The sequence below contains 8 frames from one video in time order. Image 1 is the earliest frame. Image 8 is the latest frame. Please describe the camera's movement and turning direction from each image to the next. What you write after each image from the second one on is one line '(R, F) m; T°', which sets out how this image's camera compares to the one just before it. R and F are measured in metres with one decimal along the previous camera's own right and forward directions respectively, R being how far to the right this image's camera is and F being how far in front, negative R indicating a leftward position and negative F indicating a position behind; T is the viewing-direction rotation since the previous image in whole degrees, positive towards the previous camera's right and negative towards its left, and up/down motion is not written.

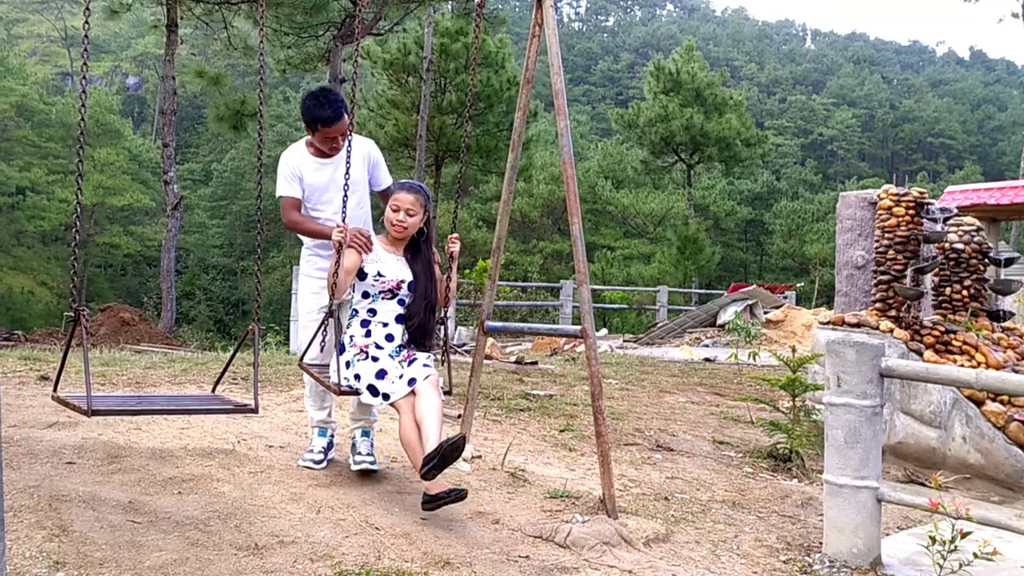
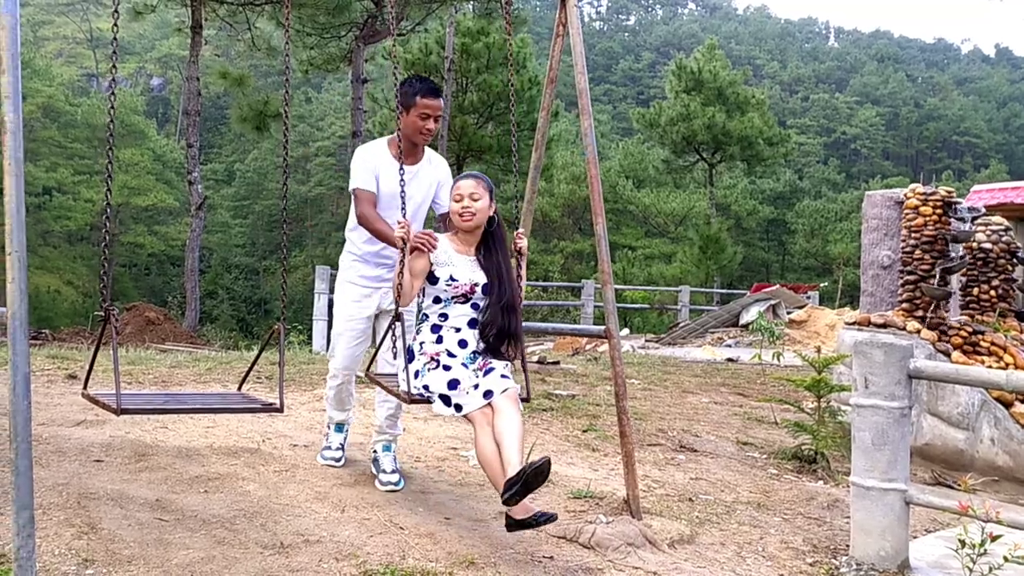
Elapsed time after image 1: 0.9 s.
(0.0, 0.0) m; -1°
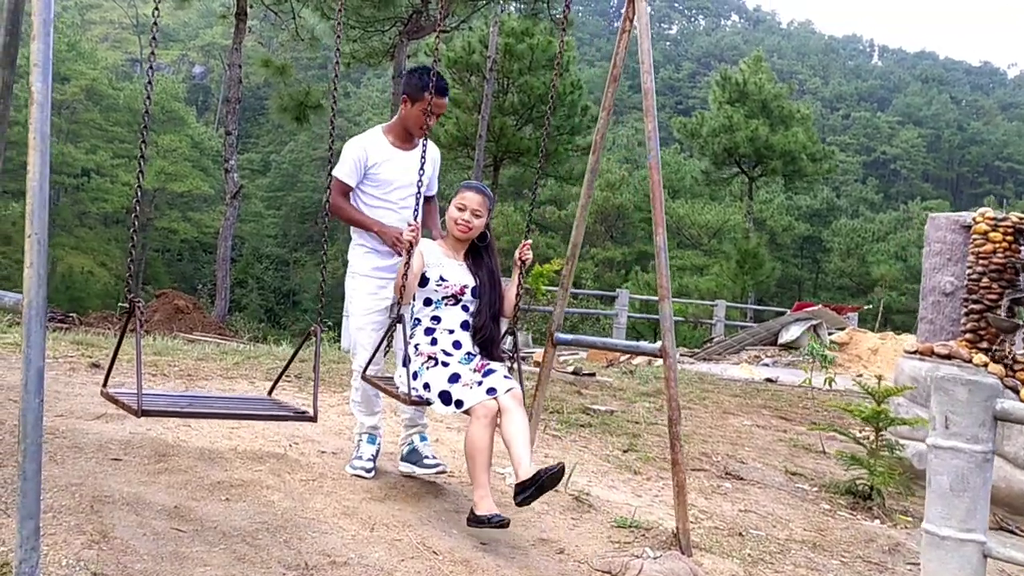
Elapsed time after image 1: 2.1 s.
(-0.1, +0.3) m; -2°
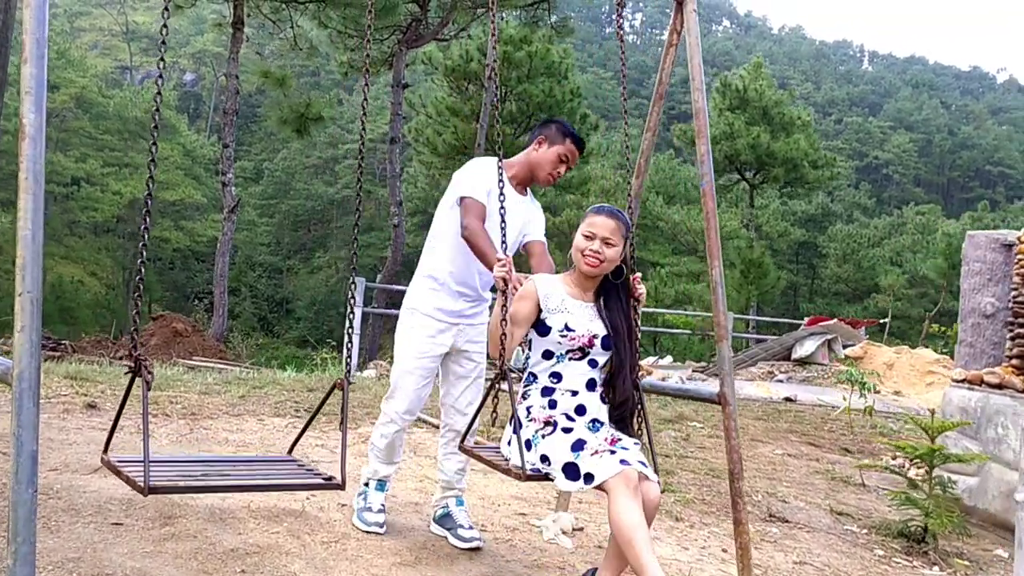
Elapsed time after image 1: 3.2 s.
(-0.2, +0.4) m; 0°
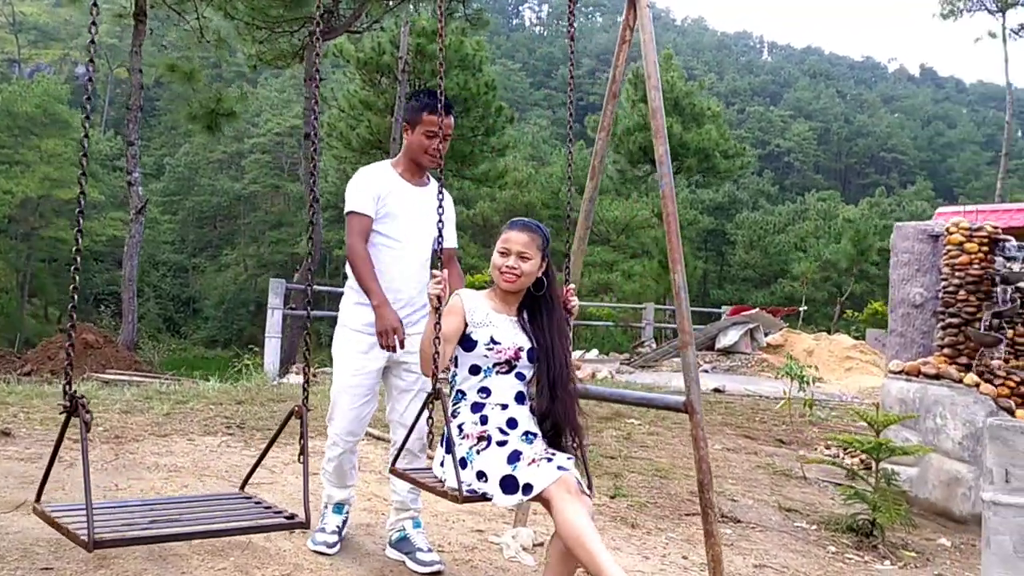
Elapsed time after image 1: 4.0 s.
(-0.2, +0.2) m; +5°
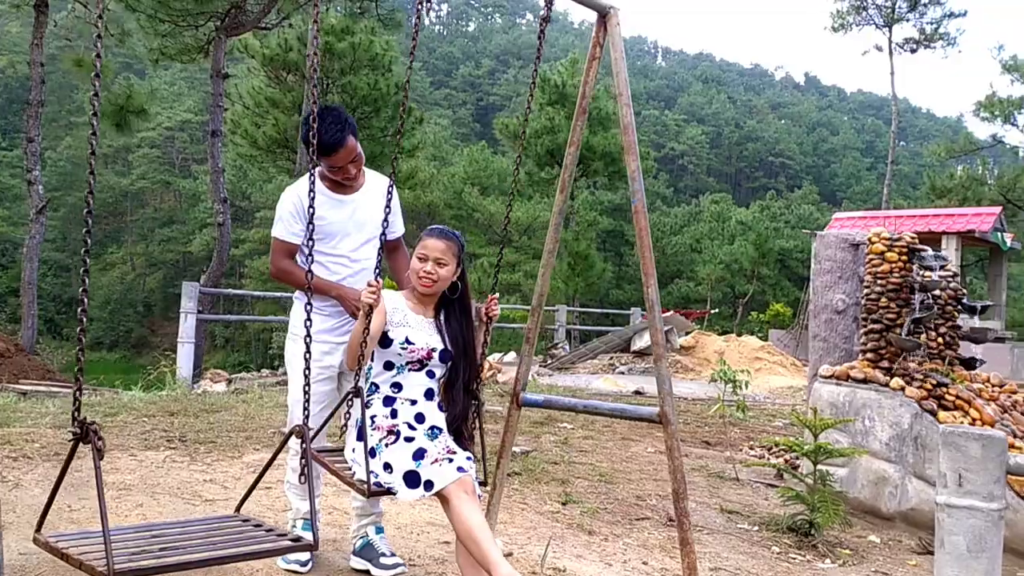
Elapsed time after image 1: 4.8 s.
(-0.3, 0.0) m; +6°
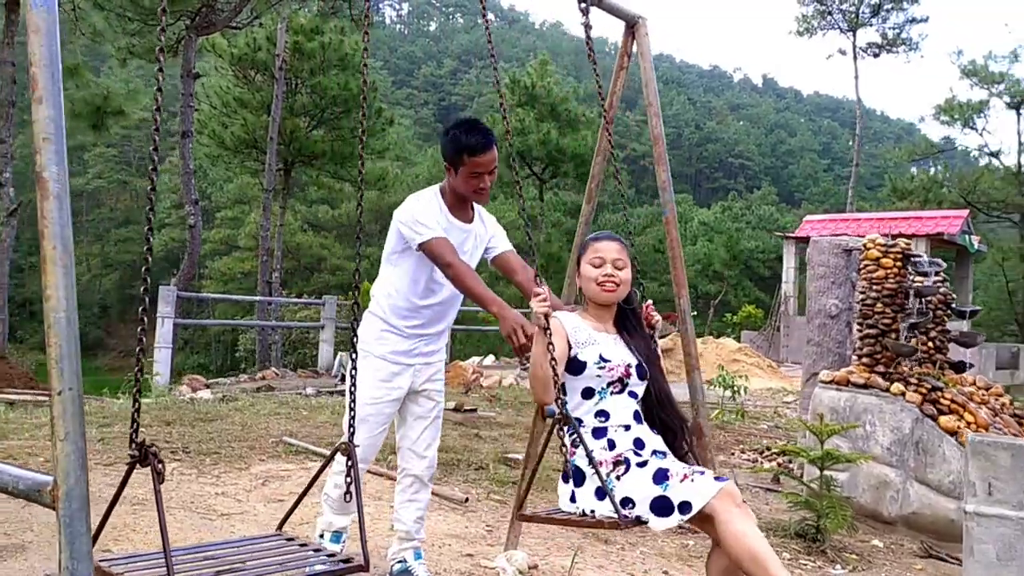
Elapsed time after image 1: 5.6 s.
(-0.3, 0.0) m; +2°
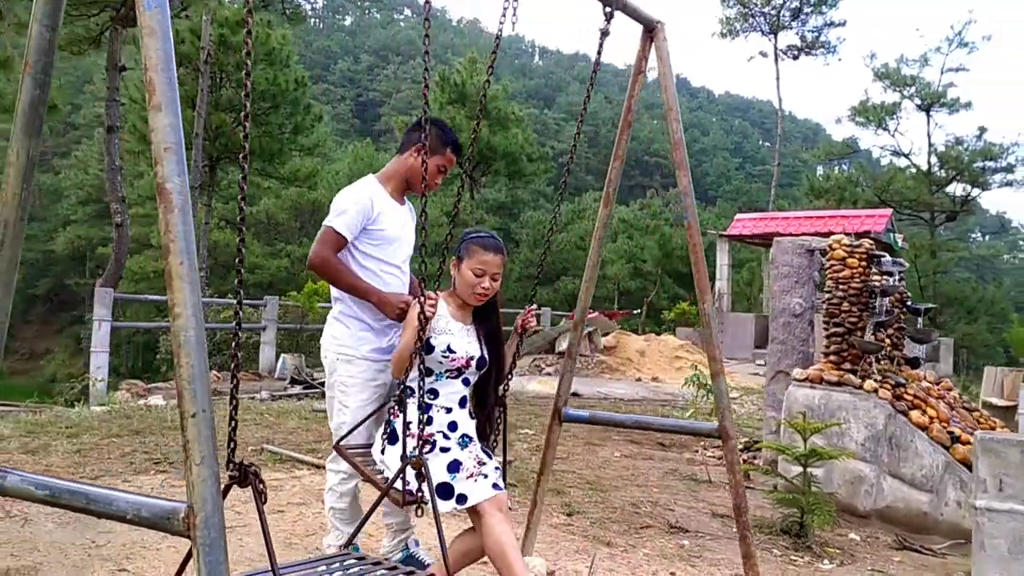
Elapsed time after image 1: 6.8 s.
(-0.4, +0.1) m; +5°
